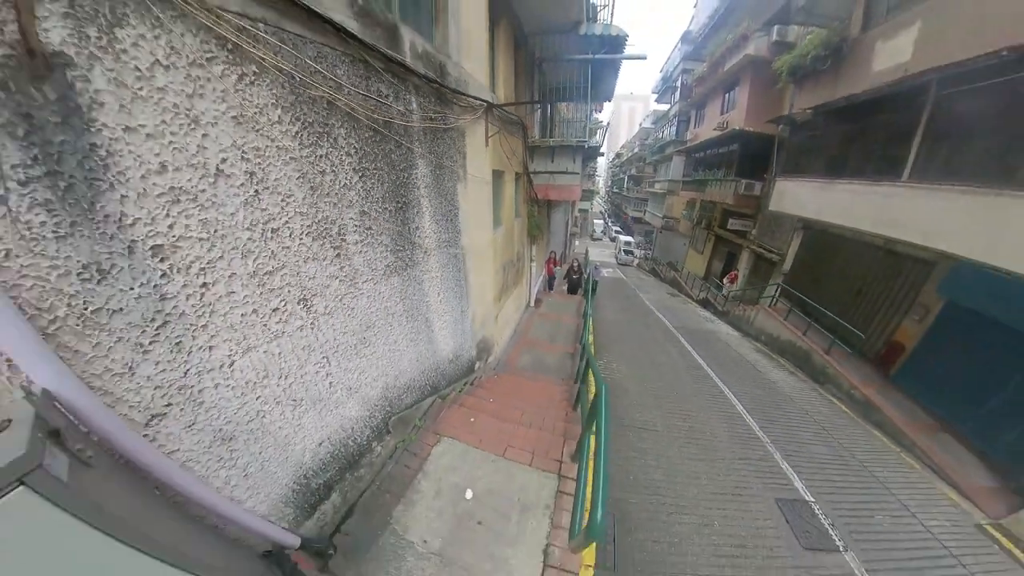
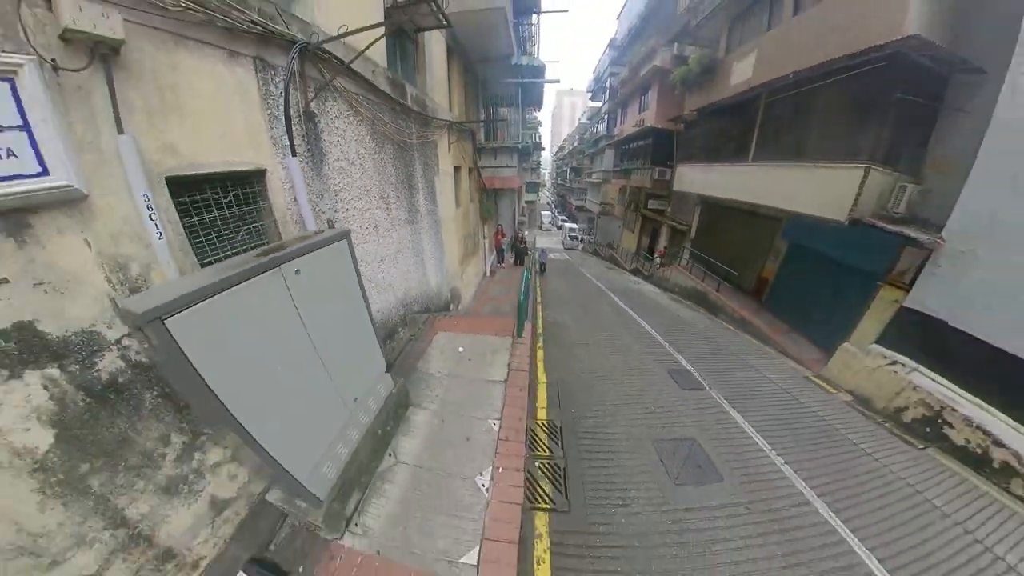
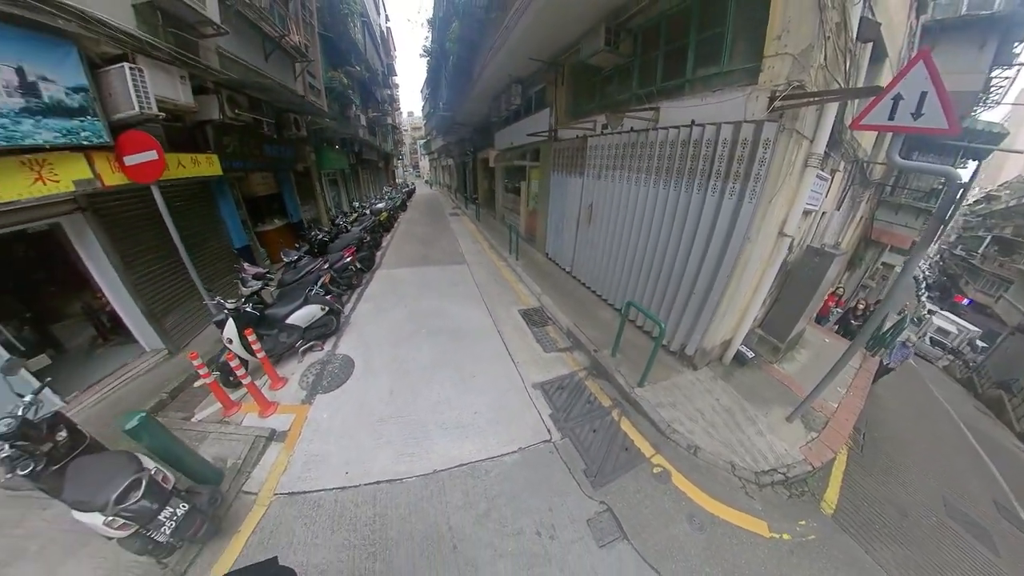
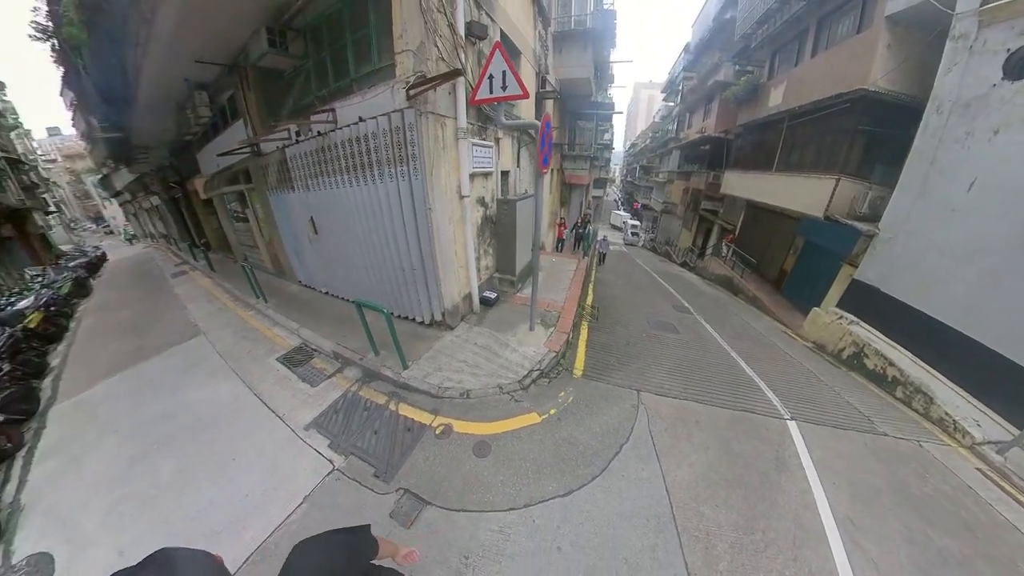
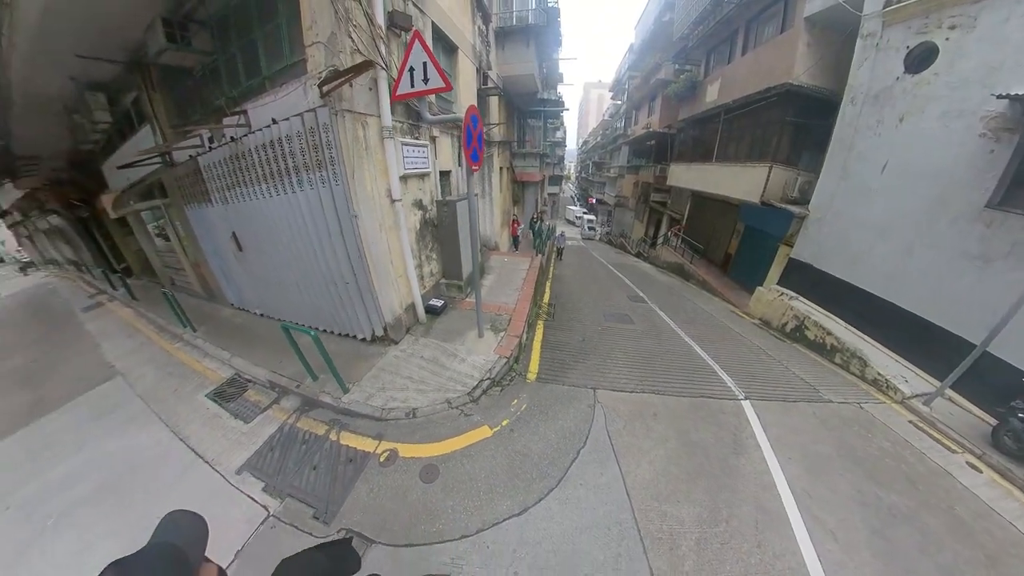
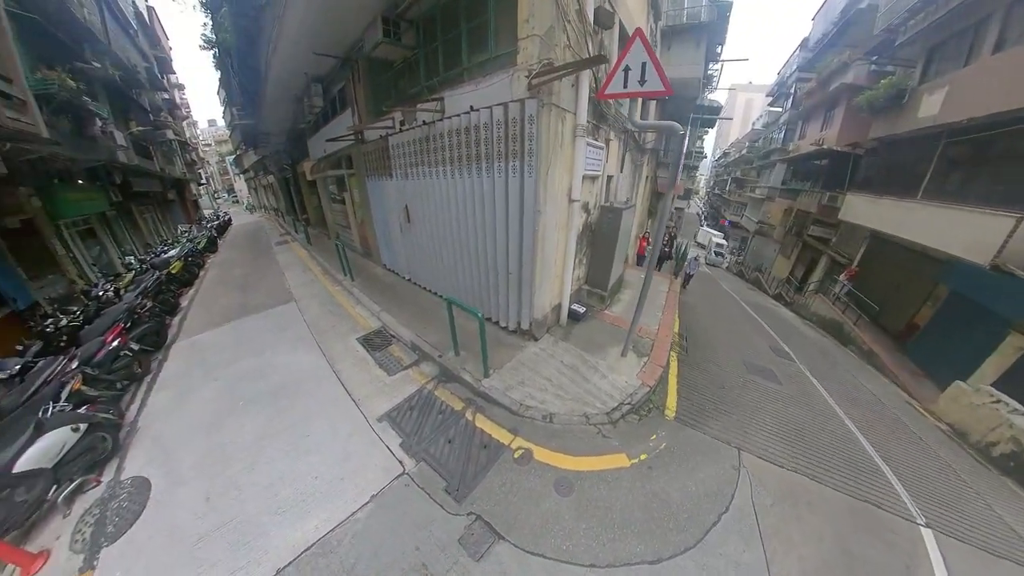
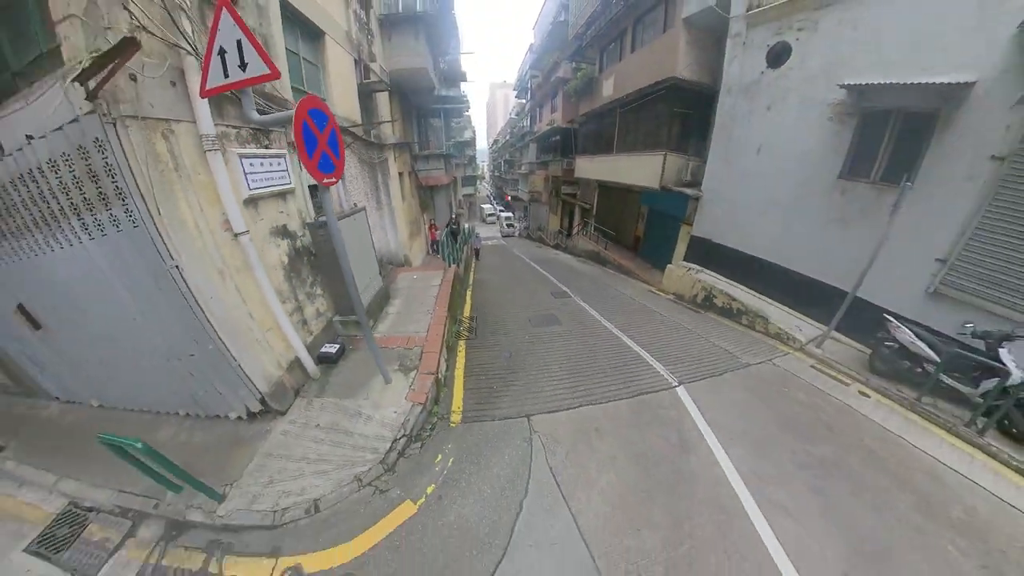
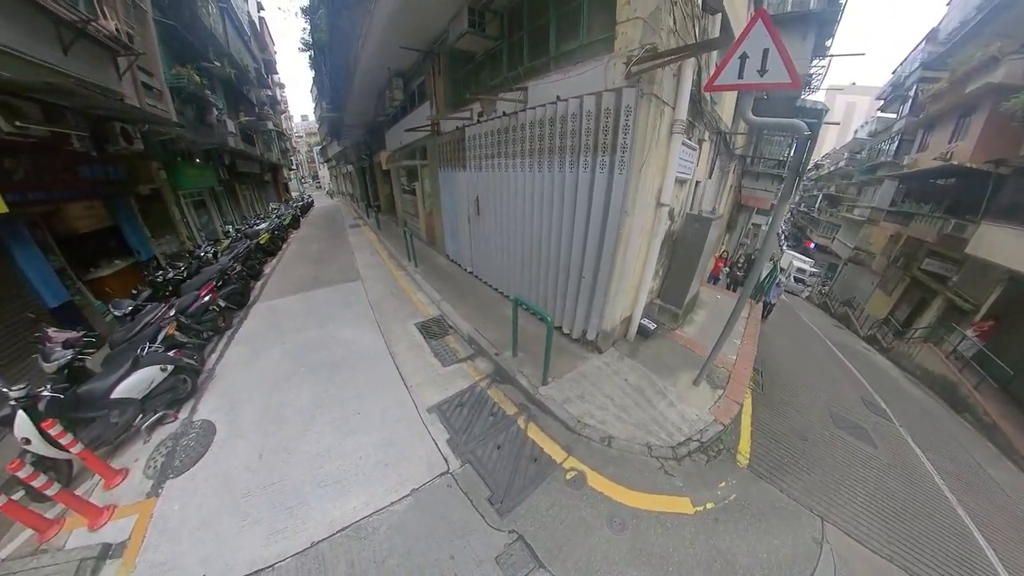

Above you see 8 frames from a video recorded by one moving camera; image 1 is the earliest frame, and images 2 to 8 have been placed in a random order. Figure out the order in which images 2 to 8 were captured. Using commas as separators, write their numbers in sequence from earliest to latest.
2, 7, 5, 4, 6, 8, 3
